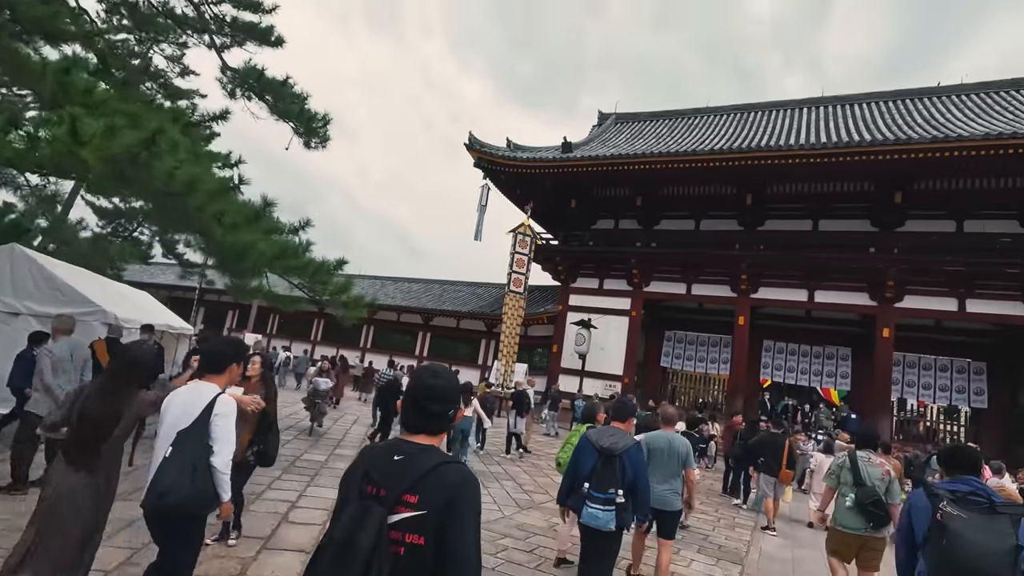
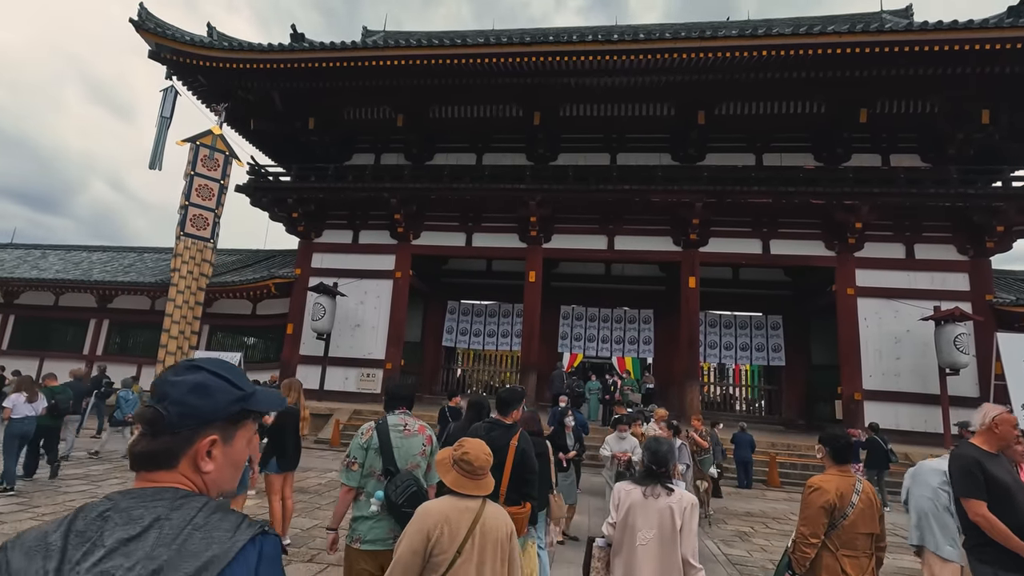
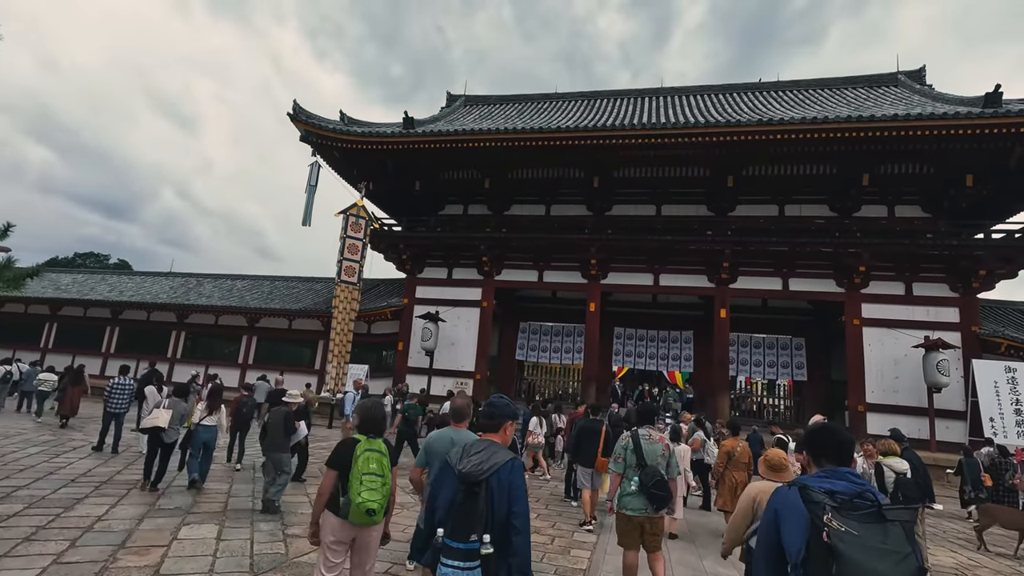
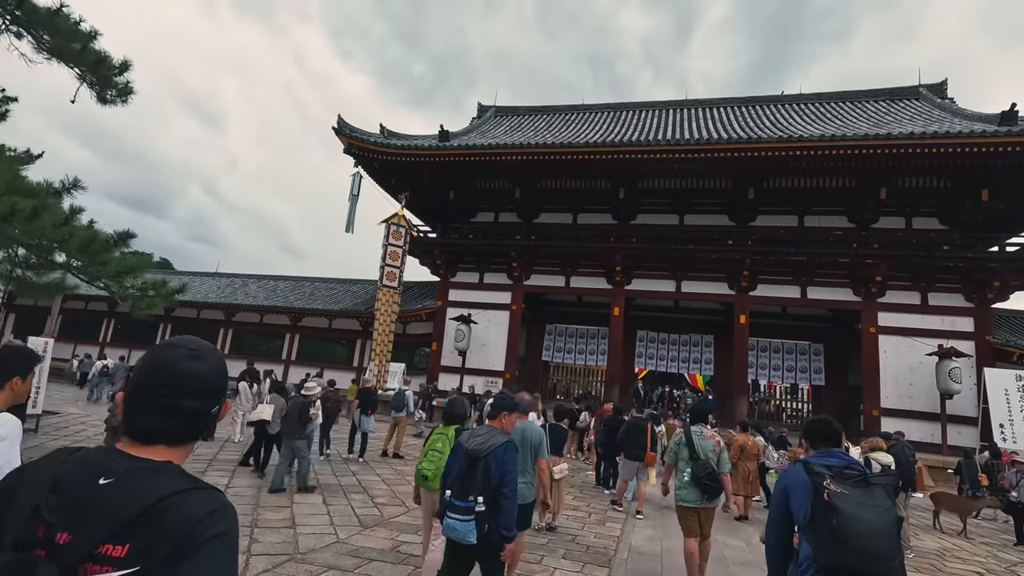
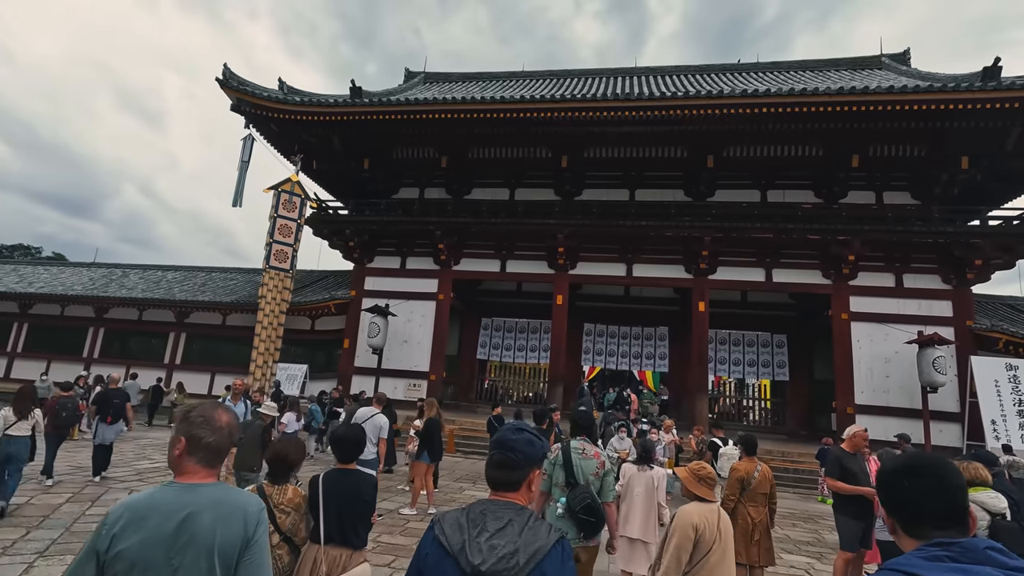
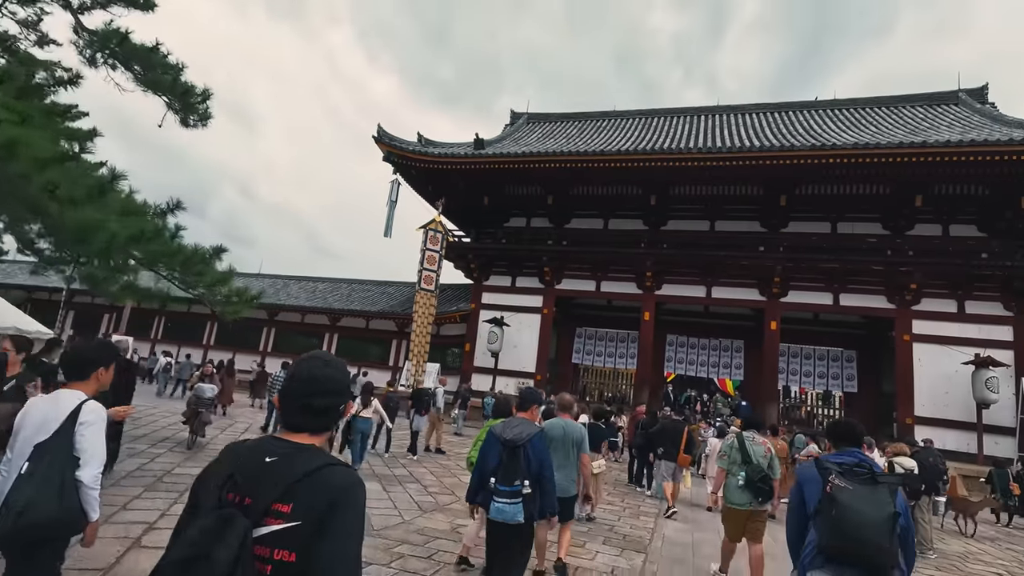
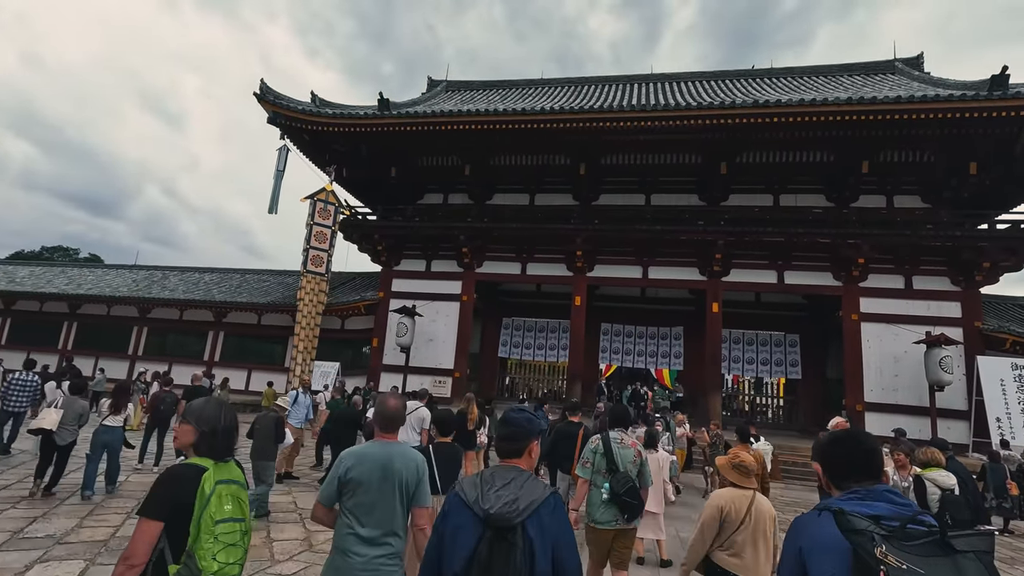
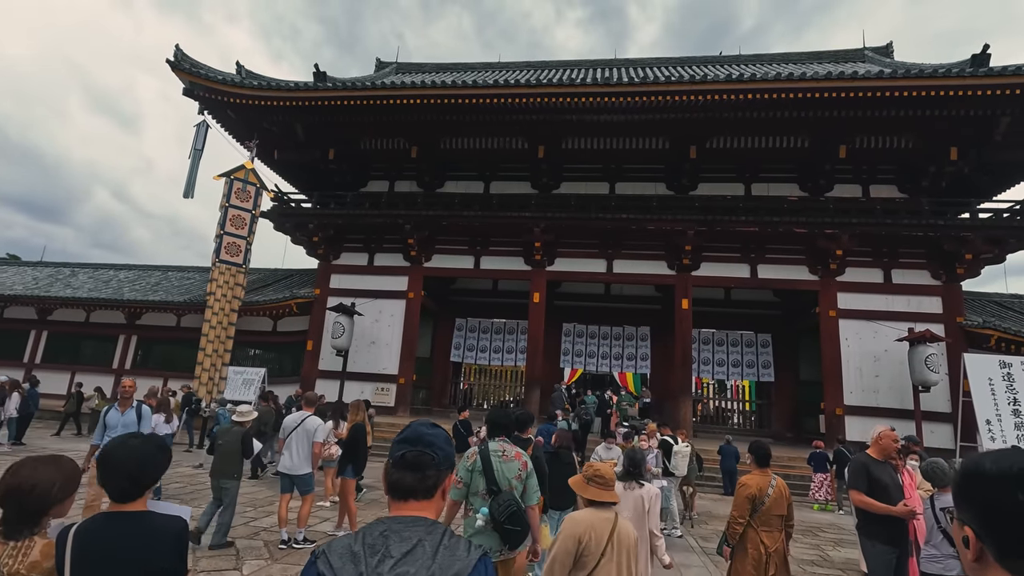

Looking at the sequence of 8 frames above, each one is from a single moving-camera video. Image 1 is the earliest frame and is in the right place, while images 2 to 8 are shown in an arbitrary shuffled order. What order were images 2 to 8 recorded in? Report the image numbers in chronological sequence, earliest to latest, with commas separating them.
6, 4, 3, 7, 5, 8, 2
